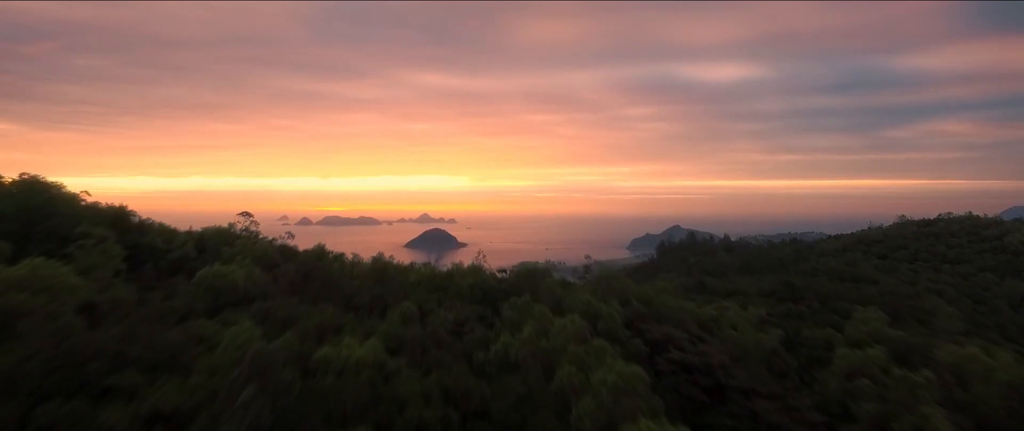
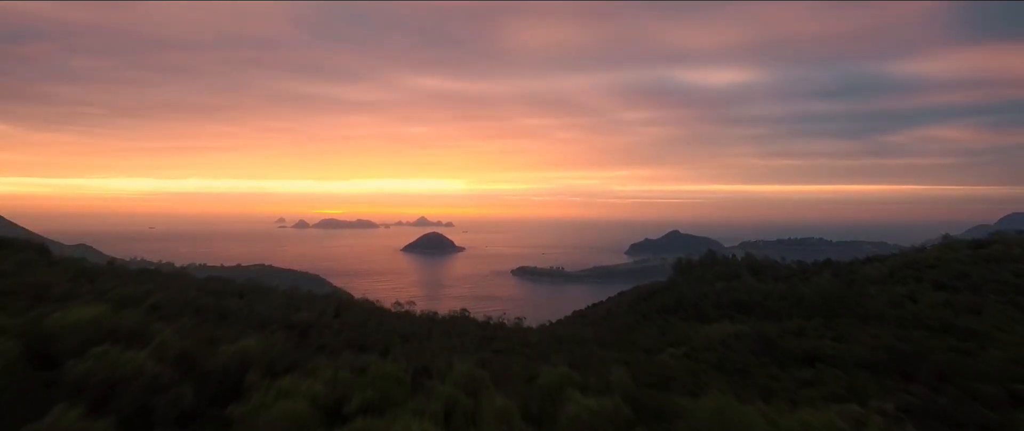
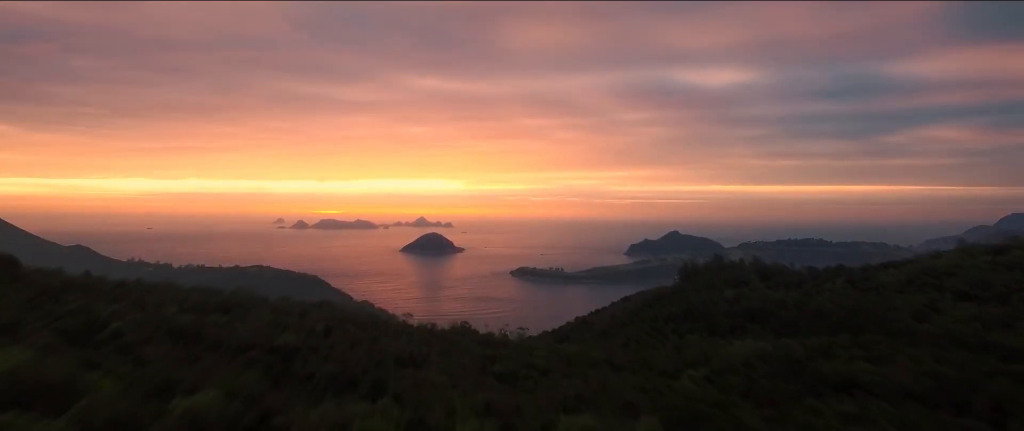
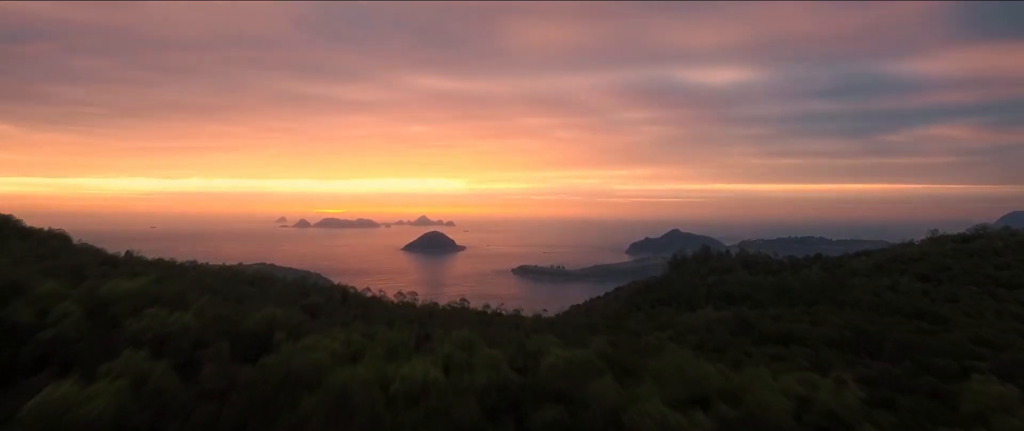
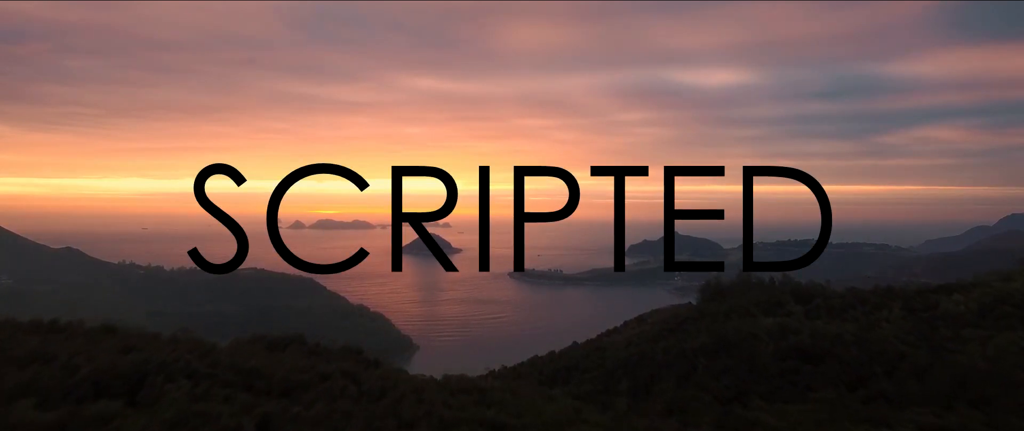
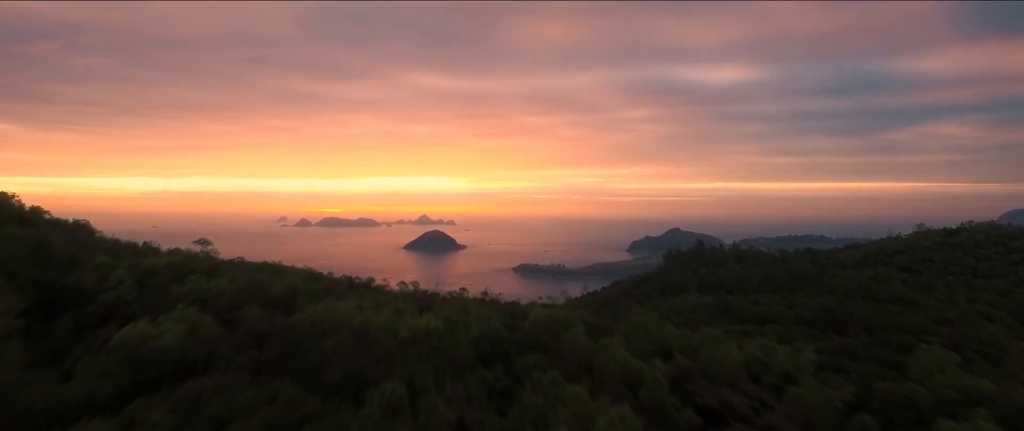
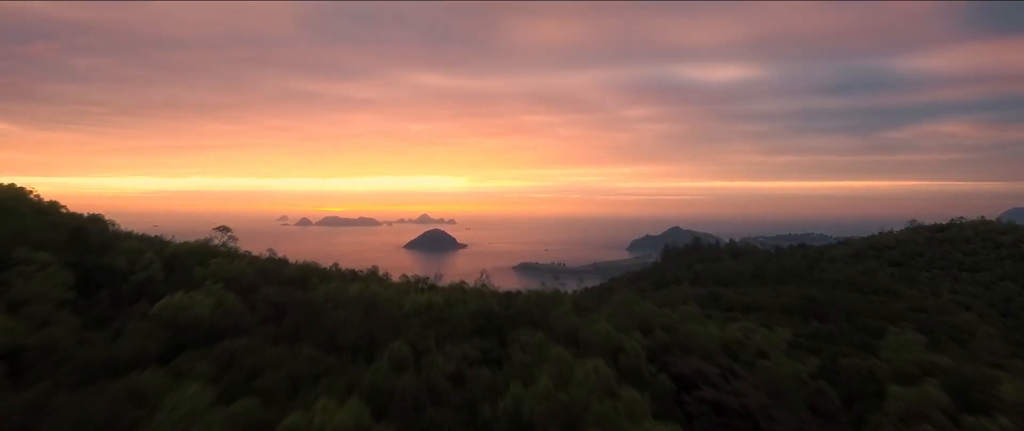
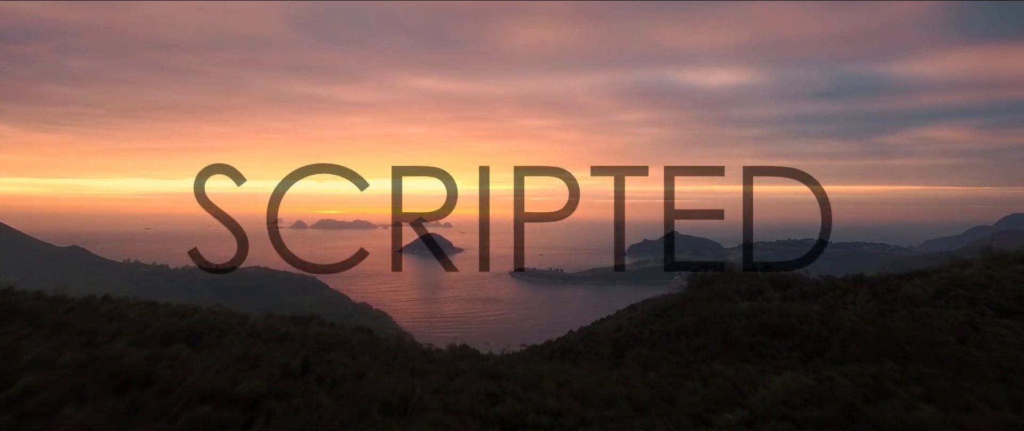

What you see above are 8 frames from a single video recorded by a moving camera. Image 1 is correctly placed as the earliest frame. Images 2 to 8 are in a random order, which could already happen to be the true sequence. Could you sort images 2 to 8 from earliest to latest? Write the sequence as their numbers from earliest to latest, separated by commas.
7, 6, 4, 2, 3, 8, 5
